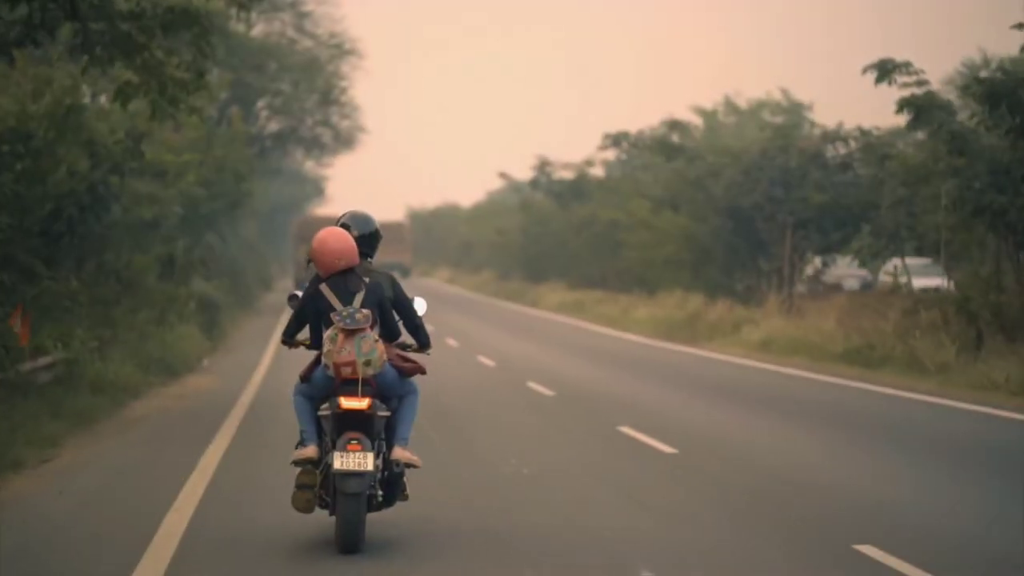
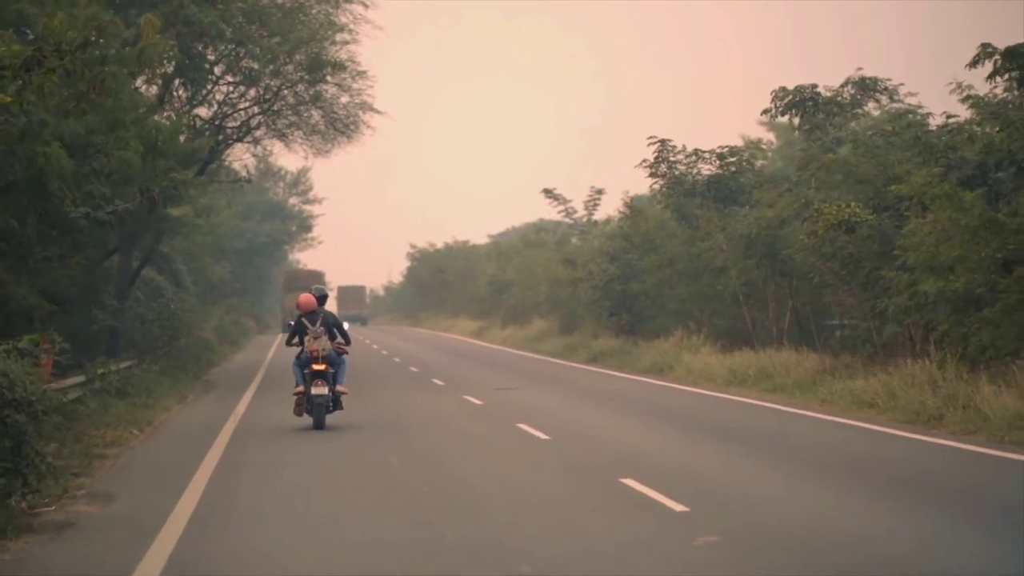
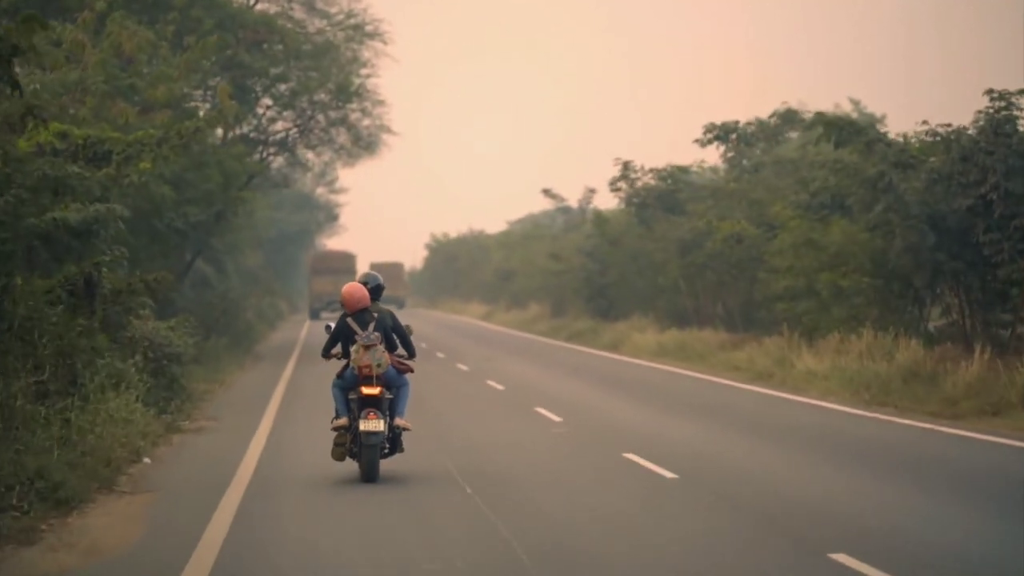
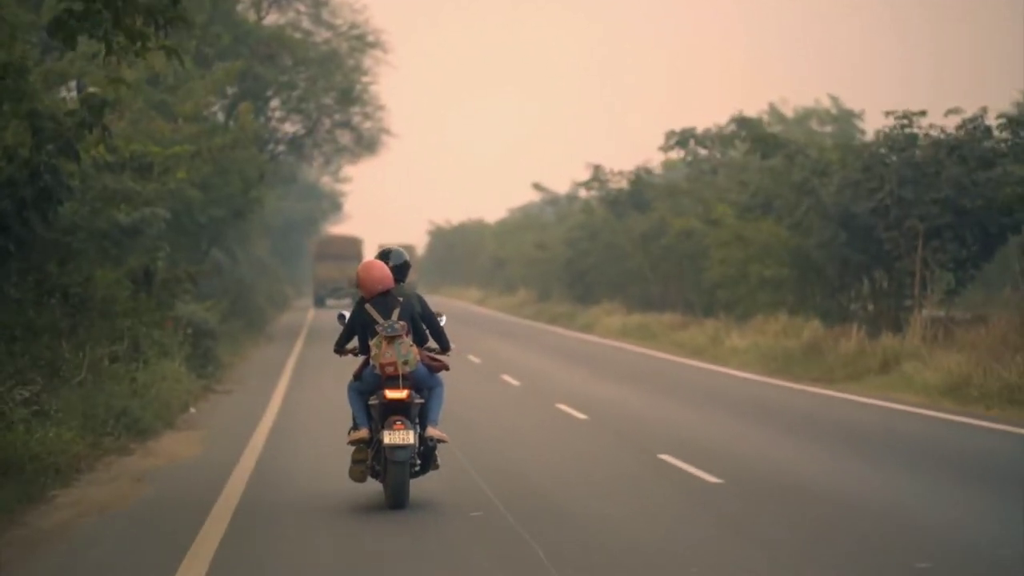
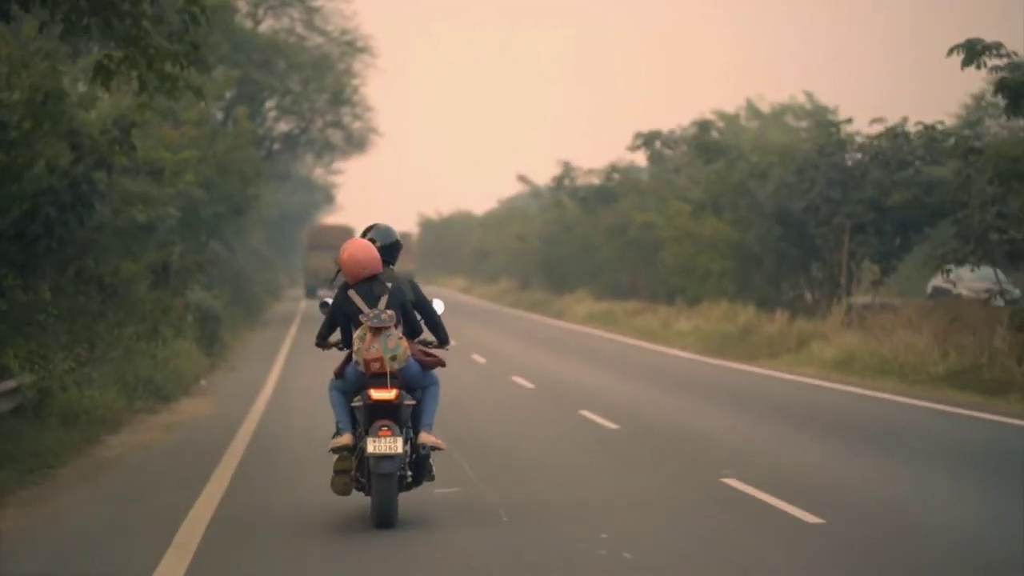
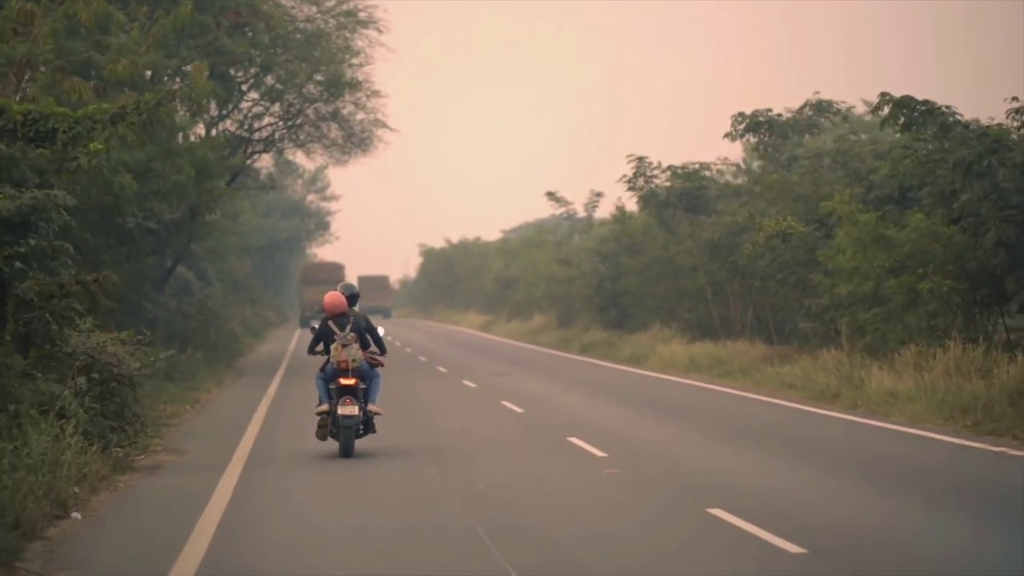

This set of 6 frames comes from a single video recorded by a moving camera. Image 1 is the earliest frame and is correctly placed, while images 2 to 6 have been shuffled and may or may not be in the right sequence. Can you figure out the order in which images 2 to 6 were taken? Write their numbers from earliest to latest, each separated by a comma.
5, 4, 3, 6, 2
